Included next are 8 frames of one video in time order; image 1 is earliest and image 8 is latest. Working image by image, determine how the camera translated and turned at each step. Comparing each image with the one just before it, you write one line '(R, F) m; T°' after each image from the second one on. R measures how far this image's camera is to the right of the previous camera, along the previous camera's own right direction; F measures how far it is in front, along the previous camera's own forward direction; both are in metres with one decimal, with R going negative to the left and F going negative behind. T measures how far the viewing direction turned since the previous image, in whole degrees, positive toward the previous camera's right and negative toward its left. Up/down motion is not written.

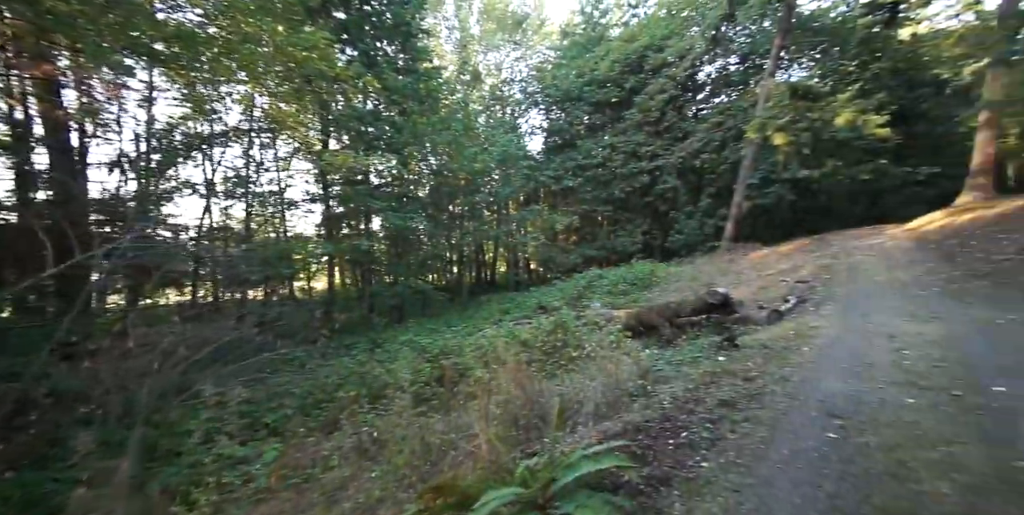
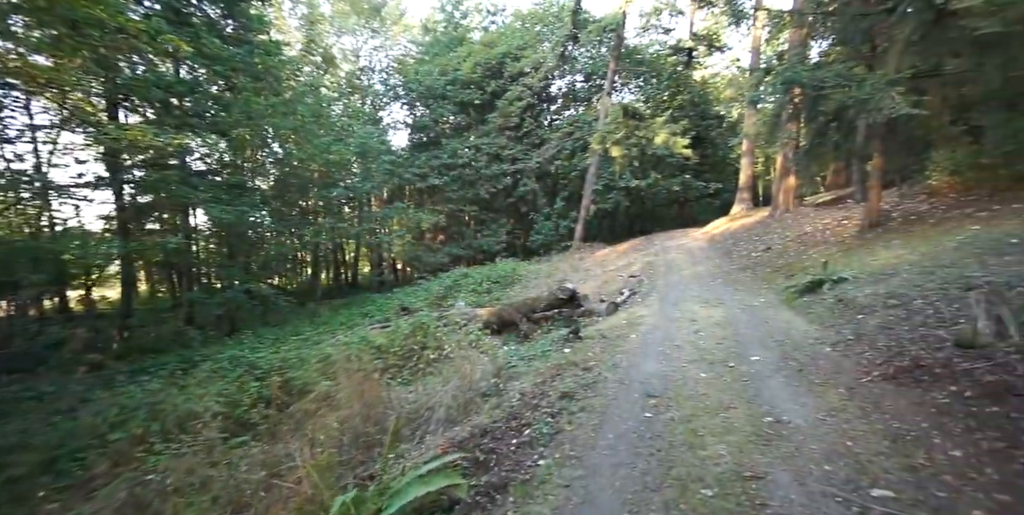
(+0.1, +0.1) m; +16°
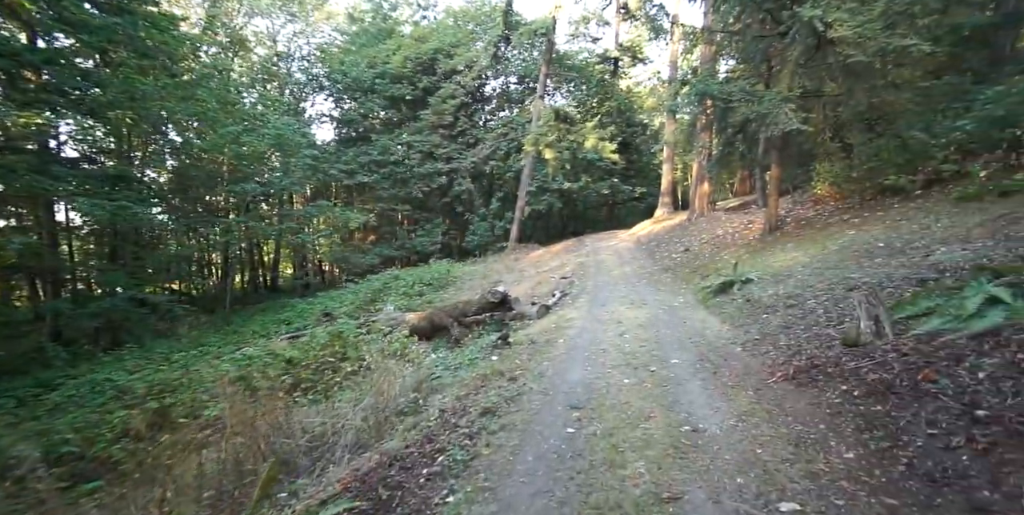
(+0.1, +0.2) m; +8°
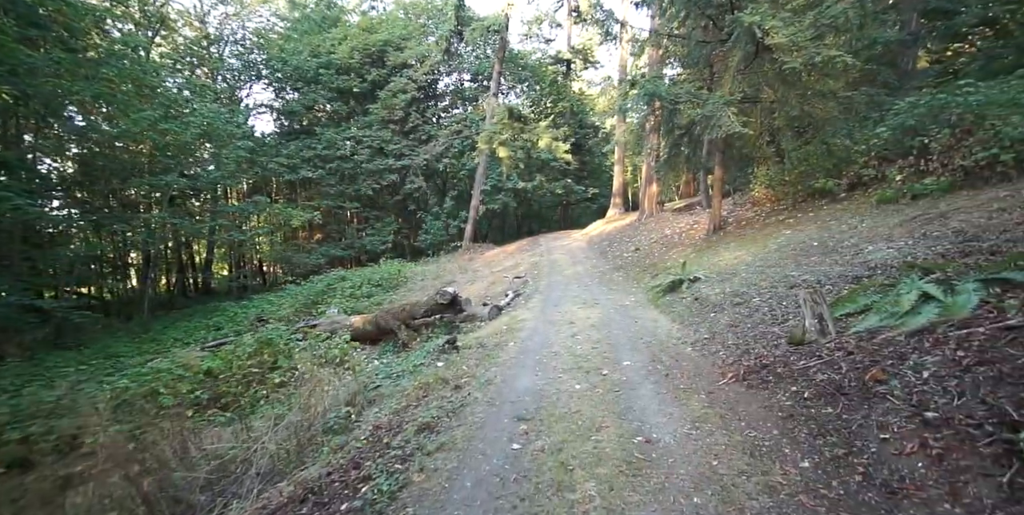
(+0.1, +0.3) m; +5°
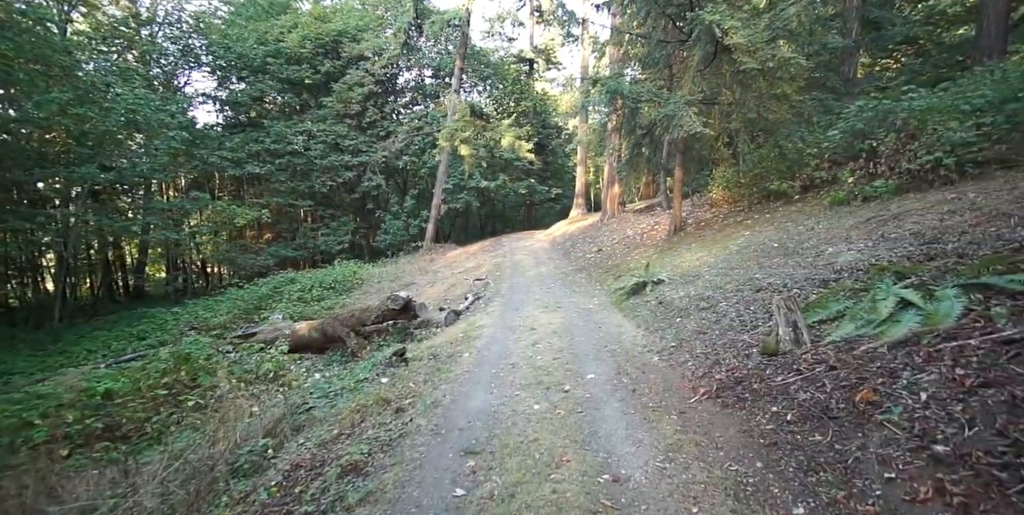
(+0.1, +0.4) m; +4°
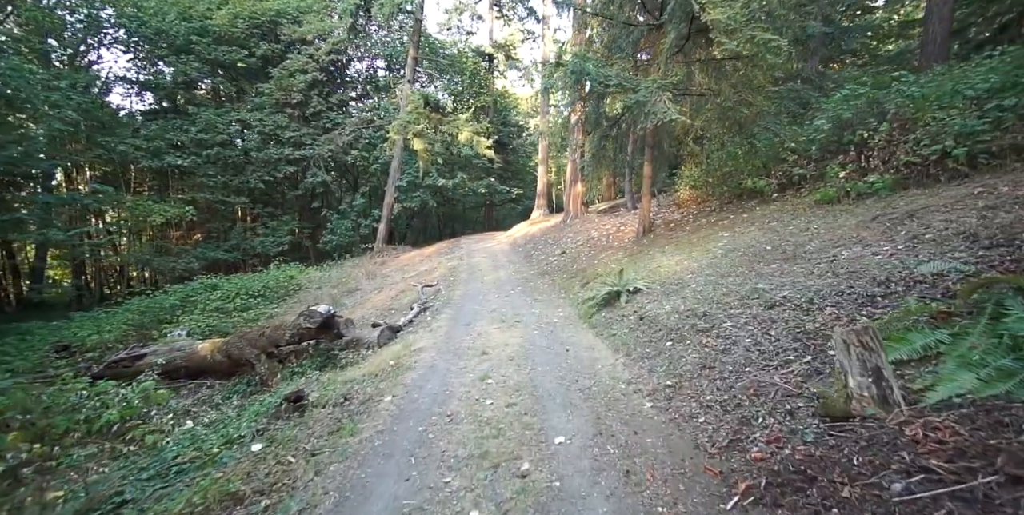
(+0.2, +1.4) m; +5°
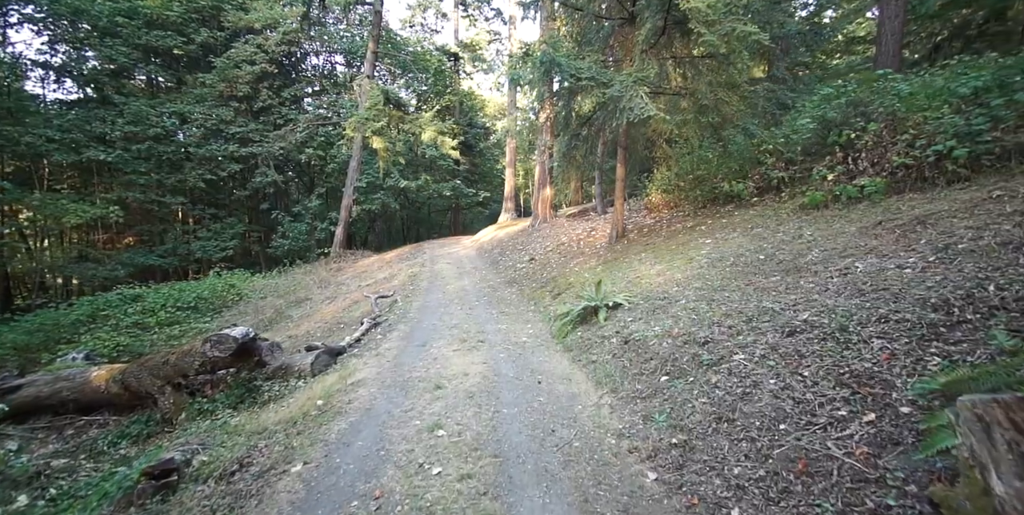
(+0.1, +0.9) m; +4°
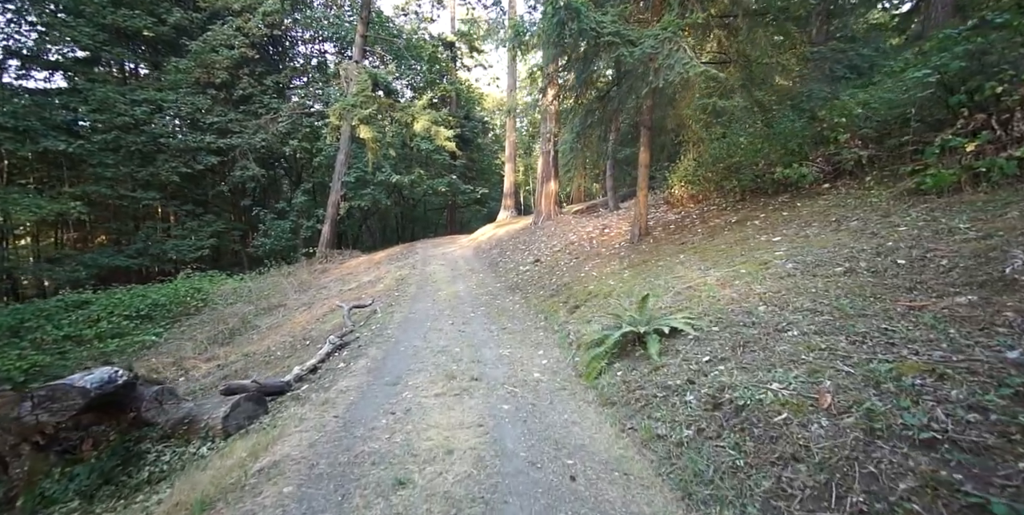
(-0.1, +2.0) m; 0°
